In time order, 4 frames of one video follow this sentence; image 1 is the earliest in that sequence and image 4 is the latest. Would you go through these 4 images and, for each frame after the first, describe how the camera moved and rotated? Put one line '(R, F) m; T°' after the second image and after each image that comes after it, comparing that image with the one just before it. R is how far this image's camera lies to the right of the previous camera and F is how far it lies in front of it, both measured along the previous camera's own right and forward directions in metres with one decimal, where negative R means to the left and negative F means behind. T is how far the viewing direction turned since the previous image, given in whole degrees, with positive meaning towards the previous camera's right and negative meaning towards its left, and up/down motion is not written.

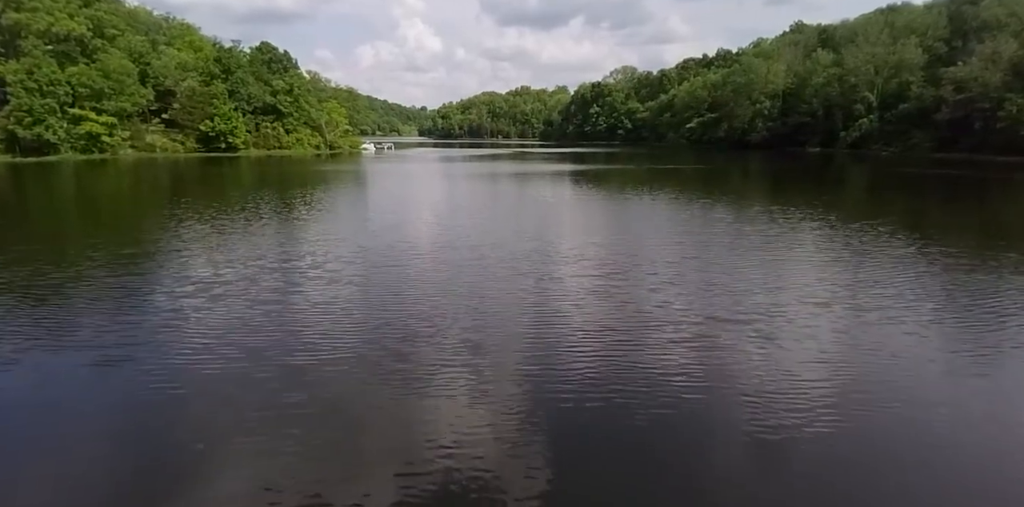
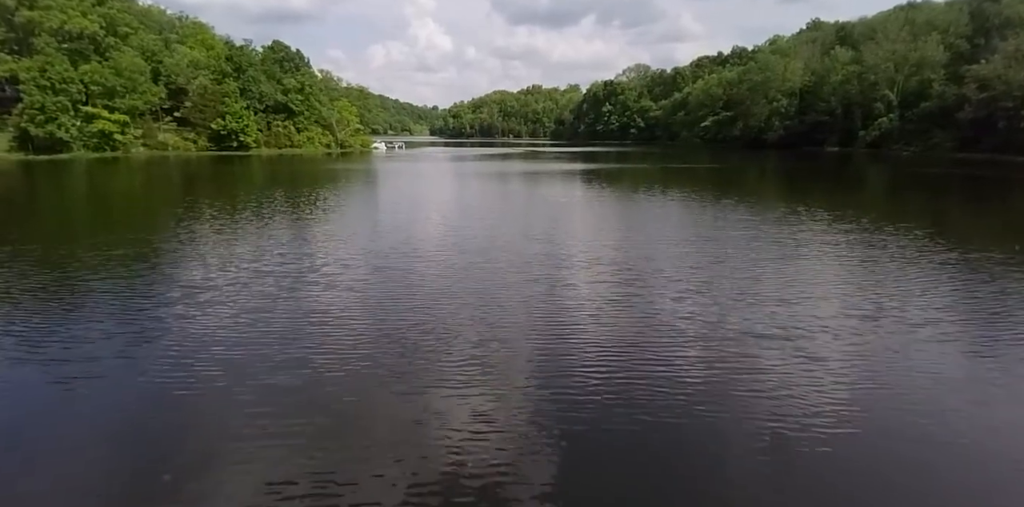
(-0.1, +0.3) m; -1°
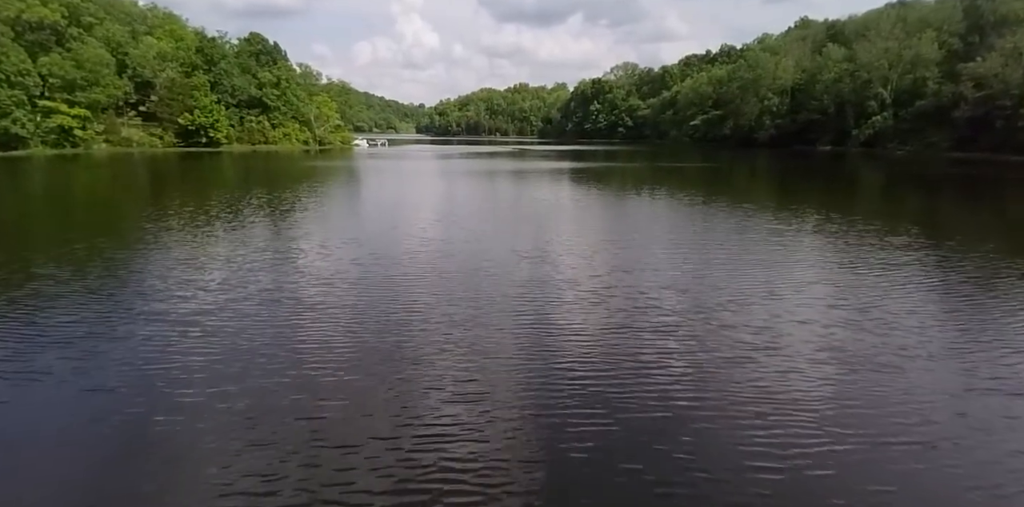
(+0.1, +1.0) m; +1°
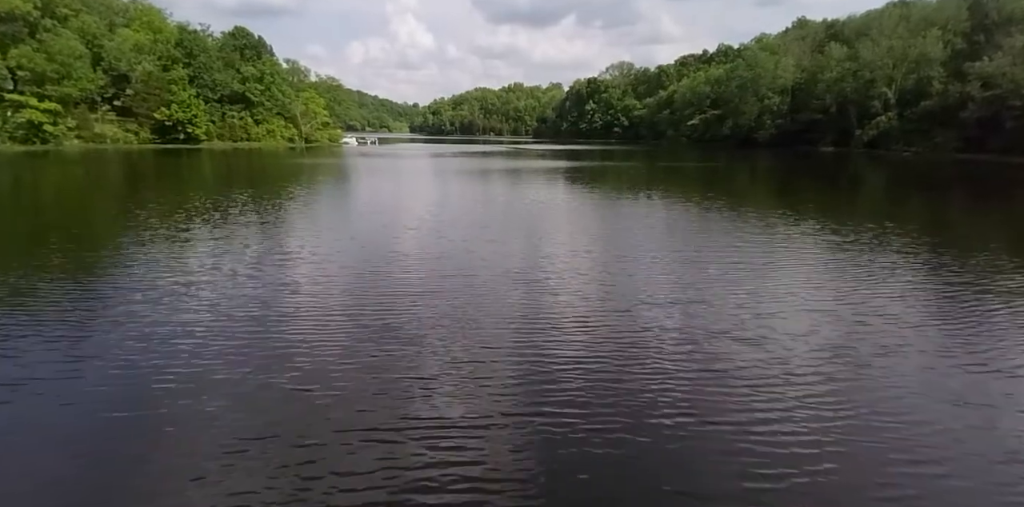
(0.0, +0.9) m; +1°
